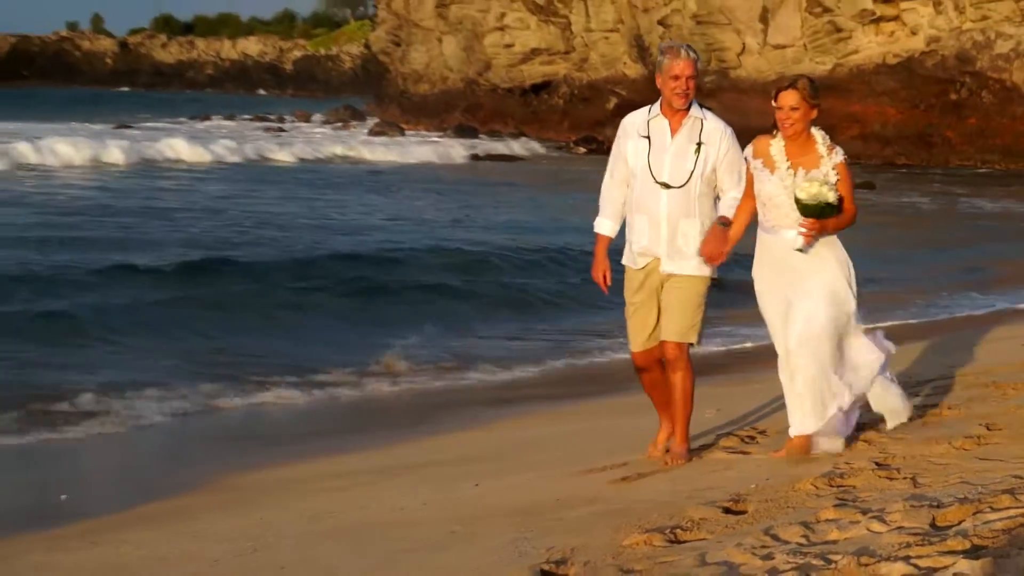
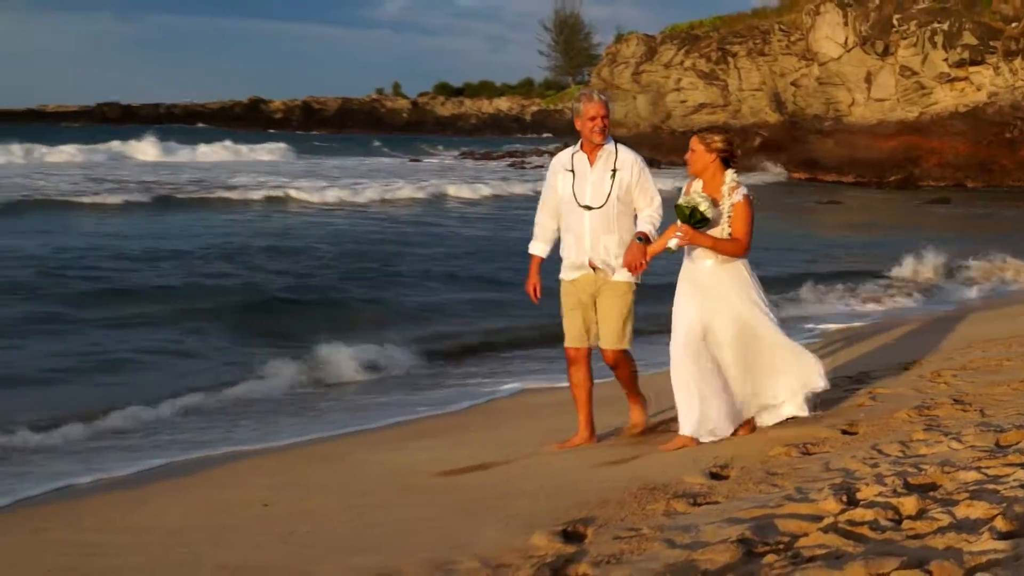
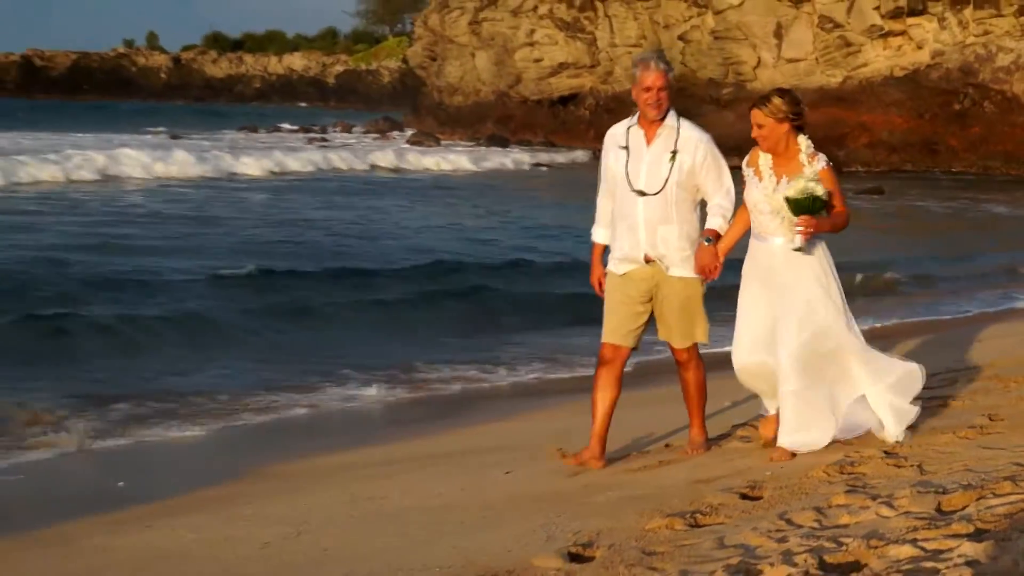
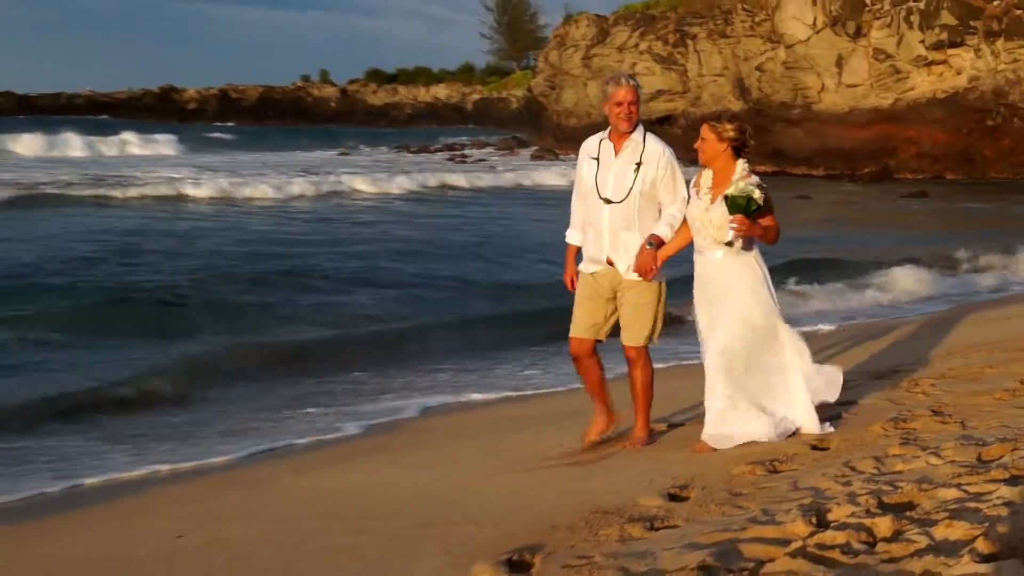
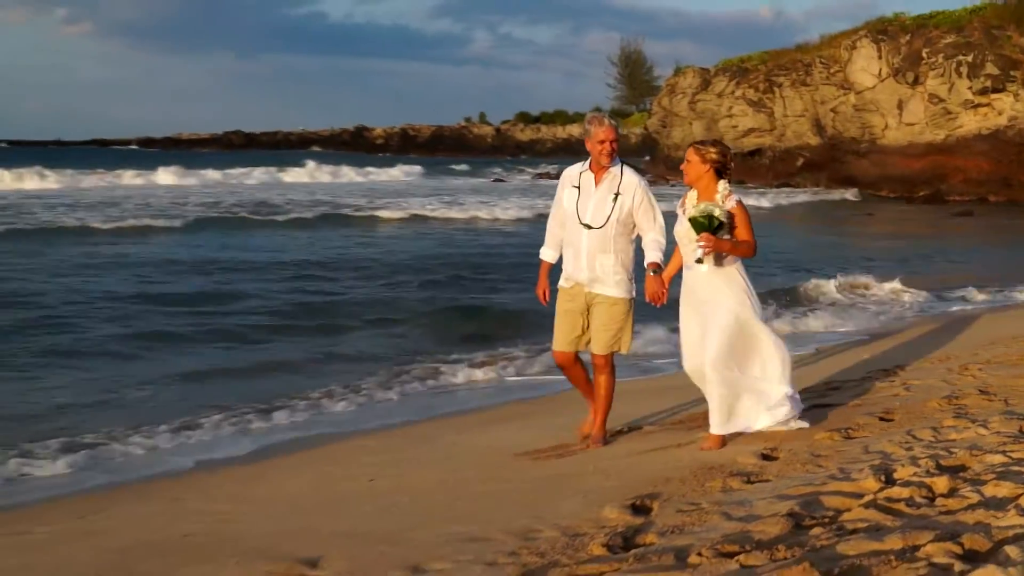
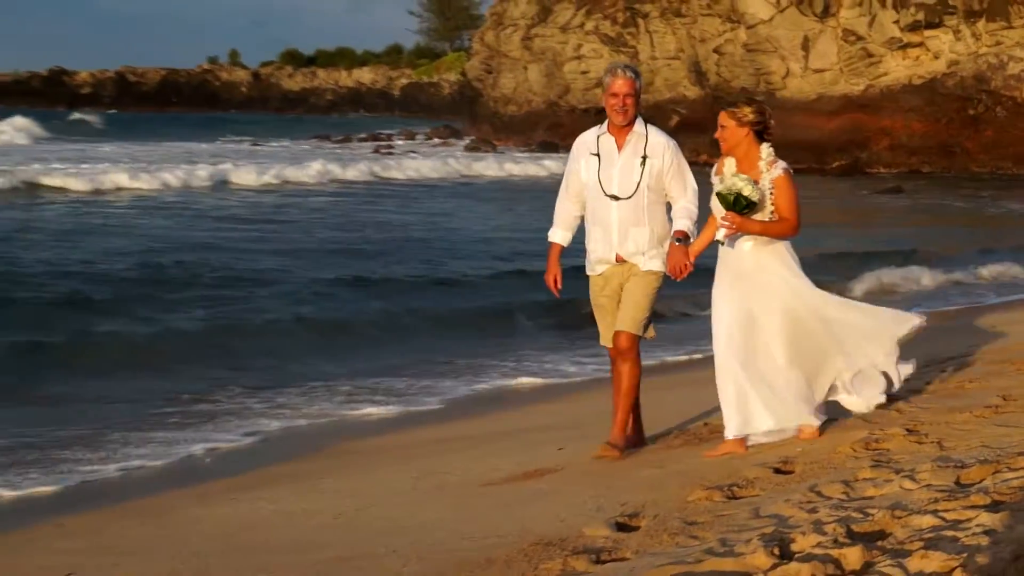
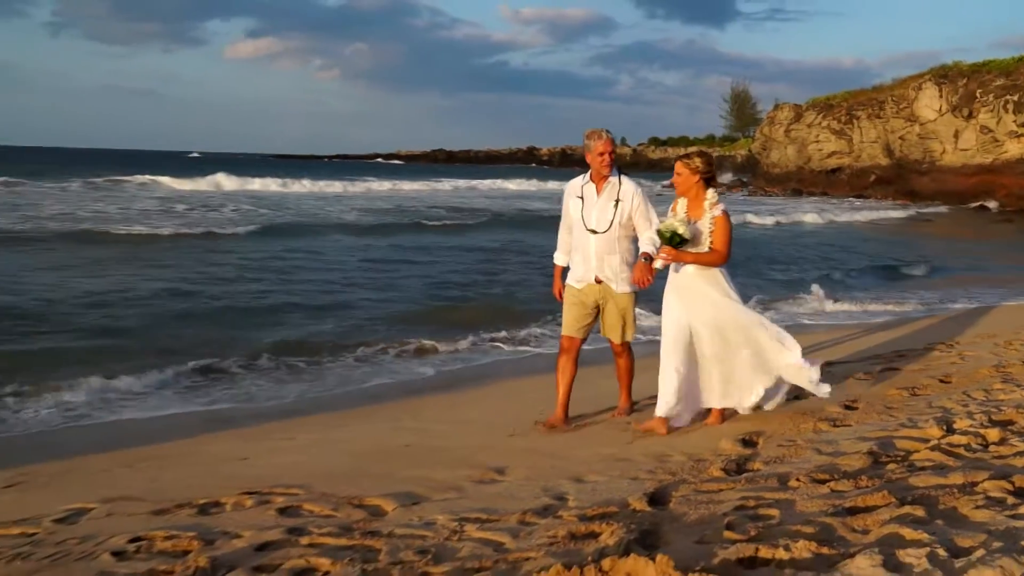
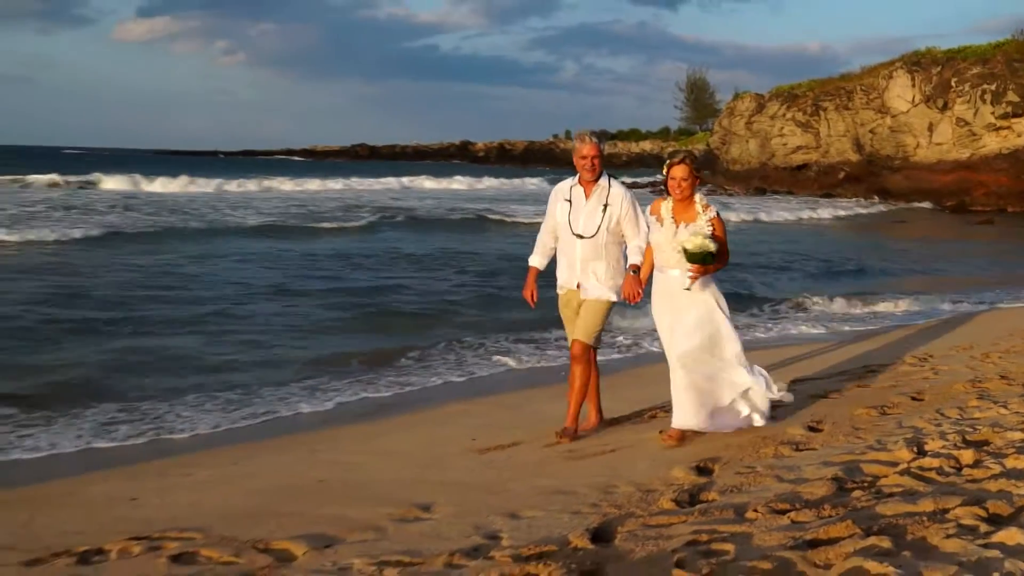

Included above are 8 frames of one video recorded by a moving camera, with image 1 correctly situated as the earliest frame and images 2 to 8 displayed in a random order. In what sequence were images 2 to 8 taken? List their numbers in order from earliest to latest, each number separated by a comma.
3, 6, 4, 2, 5, 8, 7
